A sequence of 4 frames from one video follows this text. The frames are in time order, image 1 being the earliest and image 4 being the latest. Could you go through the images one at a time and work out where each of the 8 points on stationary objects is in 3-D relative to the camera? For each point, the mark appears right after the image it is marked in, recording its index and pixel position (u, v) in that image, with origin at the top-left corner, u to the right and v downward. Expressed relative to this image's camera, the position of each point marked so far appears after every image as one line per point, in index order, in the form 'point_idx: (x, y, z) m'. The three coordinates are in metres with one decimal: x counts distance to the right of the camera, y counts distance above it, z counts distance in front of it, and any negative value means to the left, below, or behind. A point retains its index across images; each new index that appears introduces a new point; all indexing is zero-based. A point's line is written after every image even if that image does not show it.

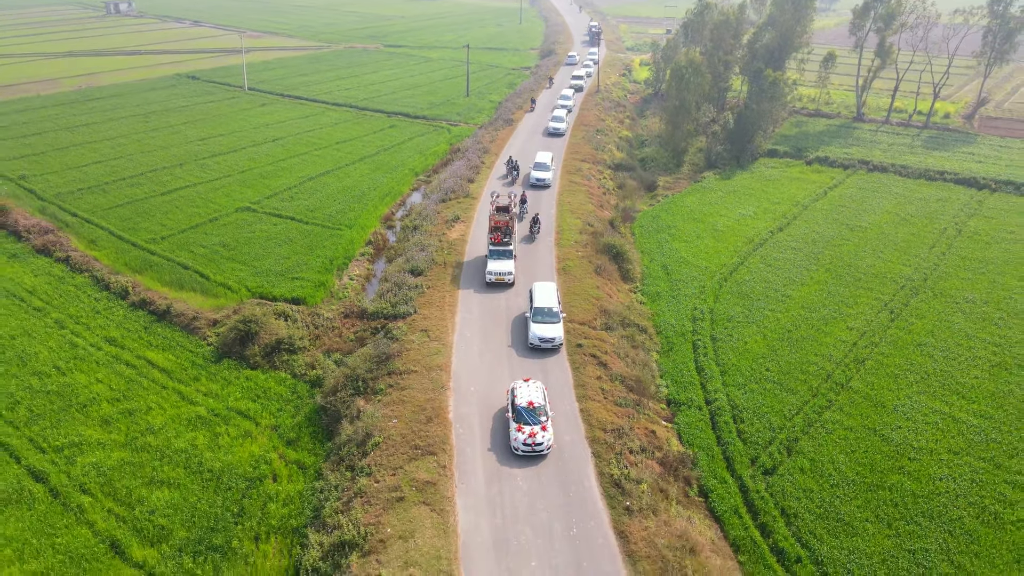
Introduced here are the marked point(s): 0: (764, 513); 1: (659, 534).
0: (+6.5, -5.8, +19.5) m
1: (+3.5, -5.7, +17.5) m
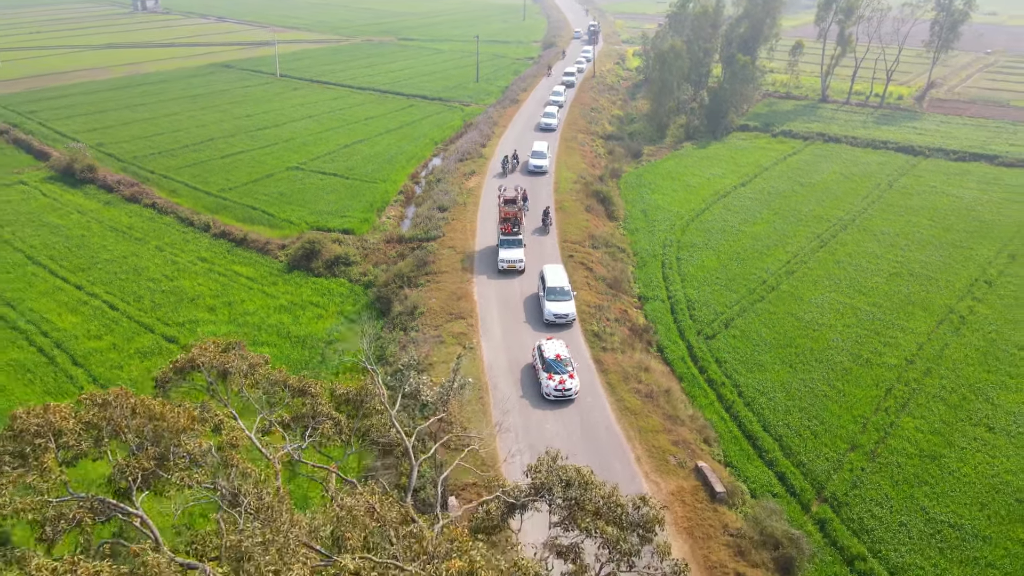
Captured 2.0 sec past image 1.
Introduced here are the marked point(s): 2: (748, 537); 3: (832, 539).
0: (+6.8, -2.6, +27.0) m
1: (+3.7, -2.4, +25.1) m
2: (+5.6, -5.8, +17.9) m
3: (+8.1, -6.4, +19.0) m
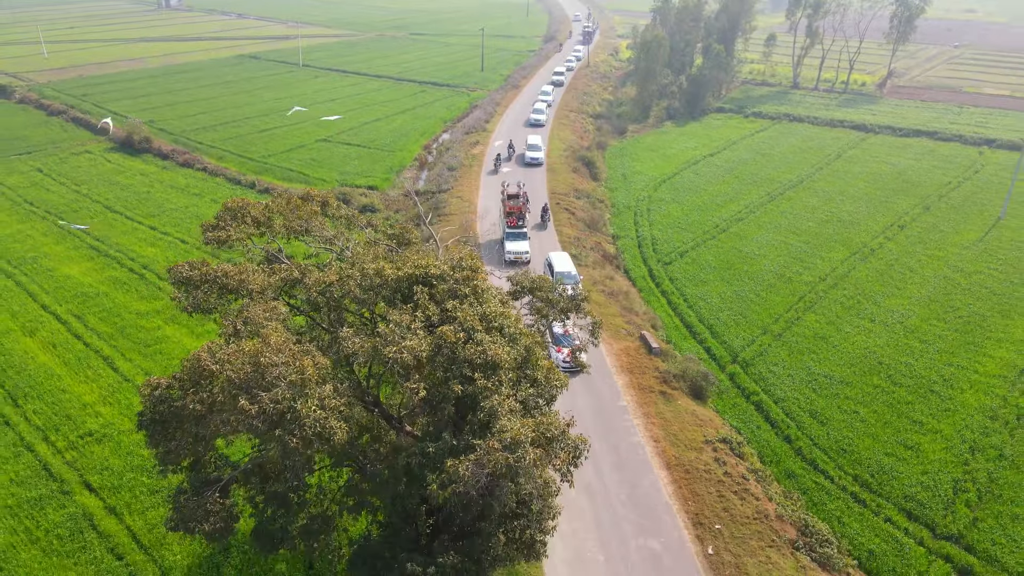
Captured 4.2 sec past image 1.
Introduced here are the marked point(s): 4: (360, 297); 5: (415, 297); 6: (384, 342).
0: (+6.6, +0.5, +34.0) m
1: (+3.5, +0.6, +32.1) m
2: (+5.3, -2.8, +24.9) m
3: (+7.8, -3.3, +26.0) m
4: (-2.7, -0.1, +13.3) m
5: (-1.7, -0.1, +13.3) m
6: (-2.1, -0.8, +12.1) m
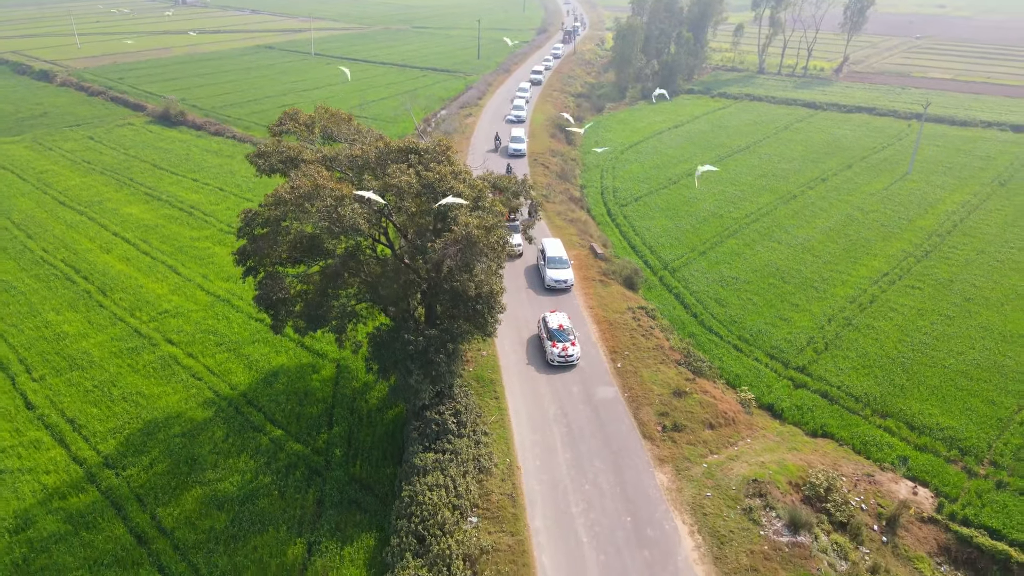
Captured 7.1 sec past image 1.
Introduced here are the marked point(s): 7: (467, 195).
0: (+5.6, +4.1, +41.5) m
1: (+2.5, +4.2, +39.5) m
2: (+4.2, +0.8, +32.3) m
3: (+6.8, +0.2, +33.4) m
4: (-3.8, +3.5, +20.8) m
5: (-2.8, +3.5, +20.8) m
6: (-3.2, +2.8, +19.6) m
7: (-1.2, +2.4, +19.7) m
